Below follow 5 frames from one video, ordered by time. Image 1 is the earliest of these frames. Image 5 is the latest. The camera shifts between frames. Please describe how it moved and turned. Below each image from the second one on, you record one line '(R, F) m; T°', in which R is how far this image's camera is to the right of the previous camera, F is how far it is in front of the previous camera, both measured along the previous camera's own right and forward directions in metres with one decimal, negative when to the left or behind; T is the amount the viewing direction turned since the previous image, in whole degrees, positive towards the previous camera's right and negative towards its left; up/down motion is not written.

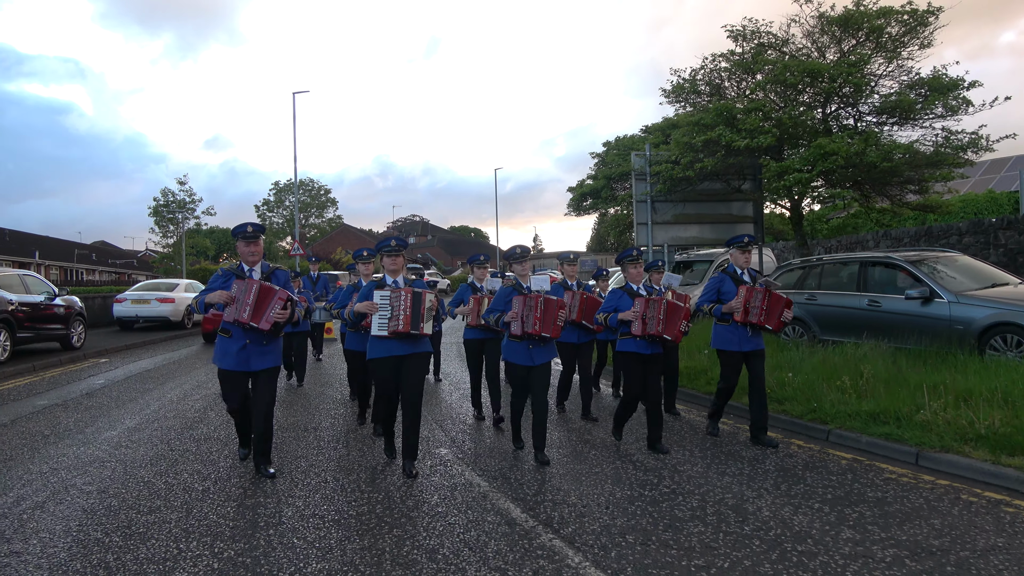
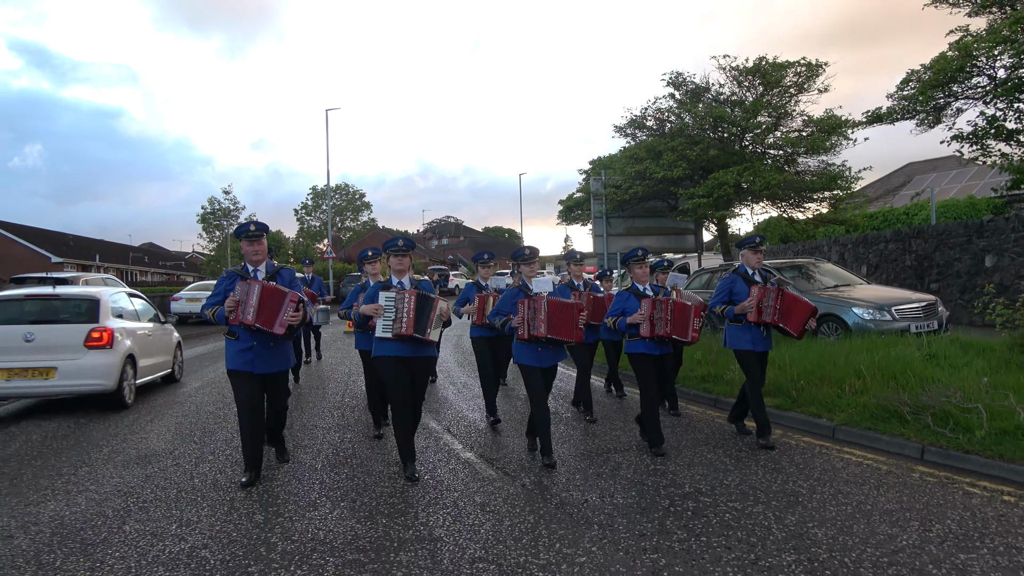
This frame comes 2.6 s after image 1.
(+1.1, -2.7) m; -3°
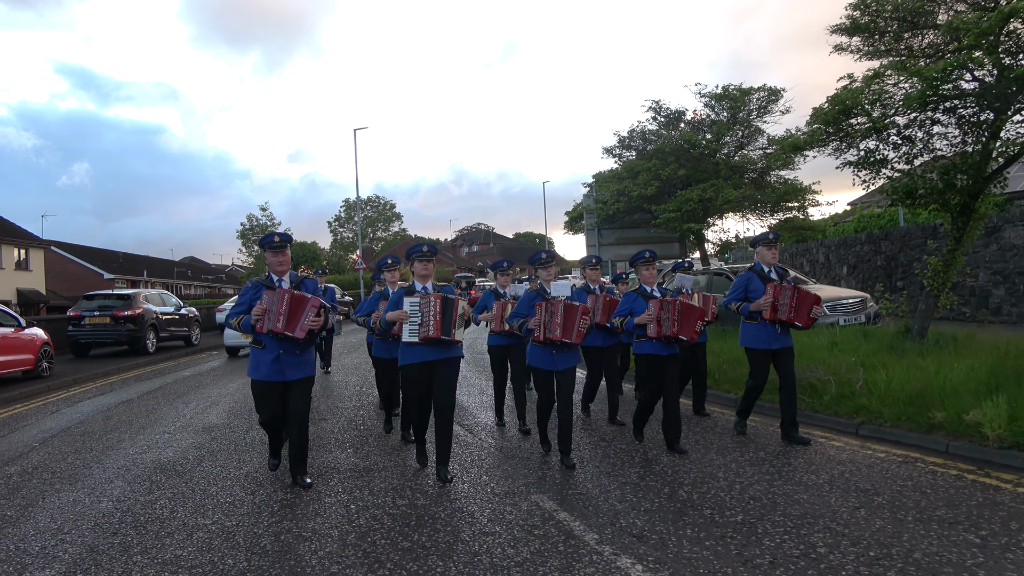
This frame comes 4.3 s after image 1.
(+0.7, -1.8) m; -3°
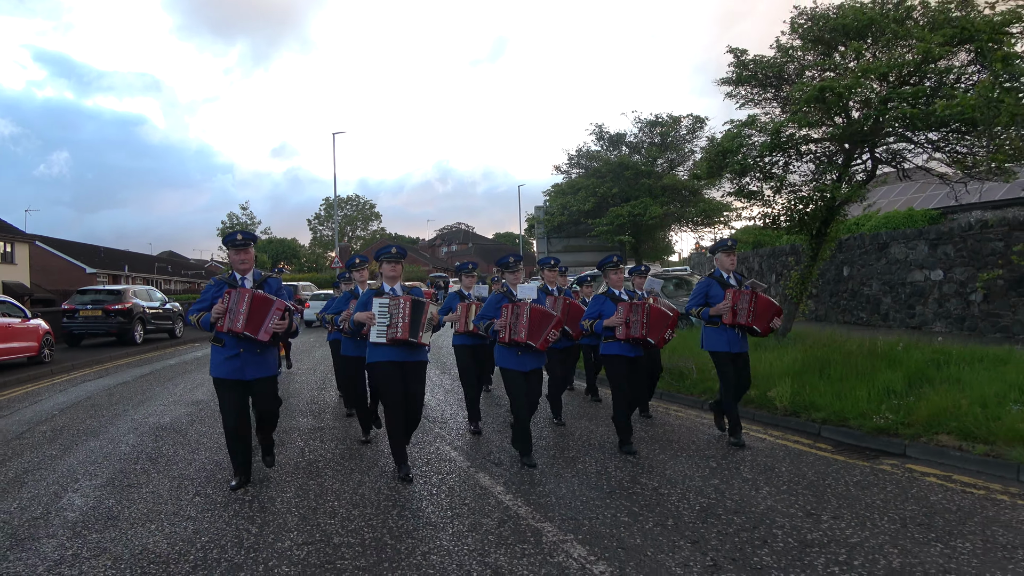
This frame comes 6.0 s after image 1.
(+0.6, -1.8) m; +1°
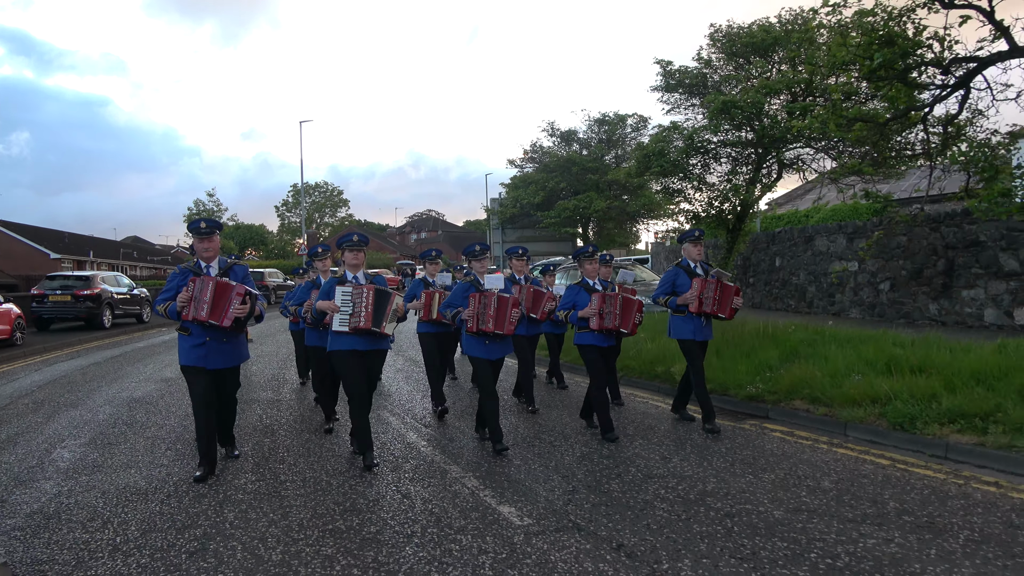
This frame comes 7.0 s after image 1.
(+0.4, -1.0) m; +2°
